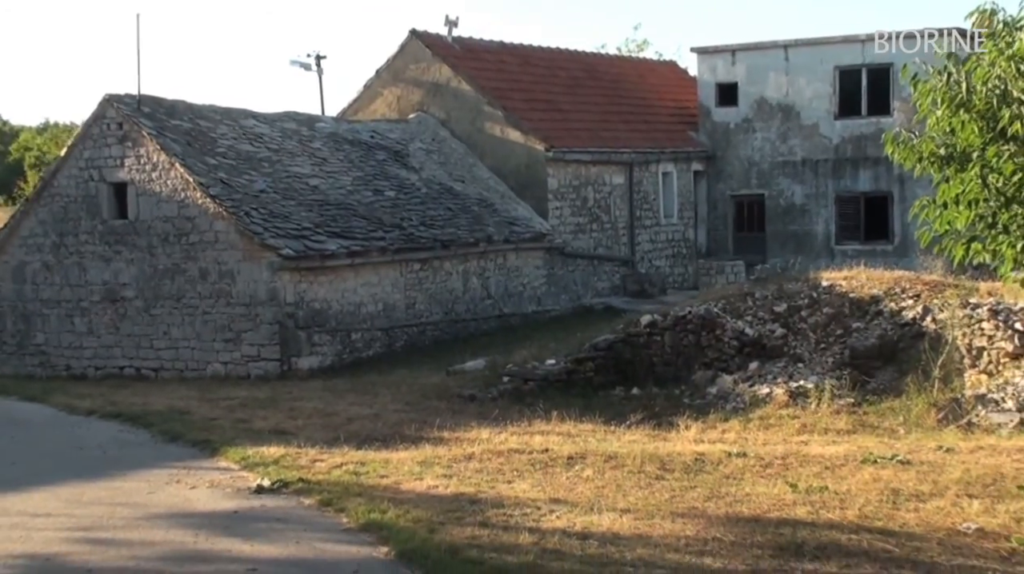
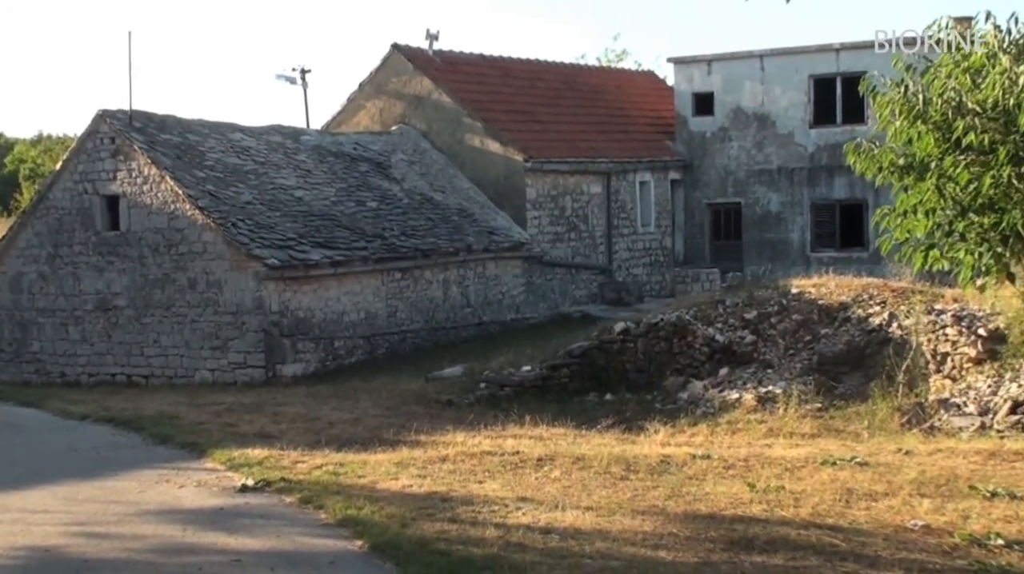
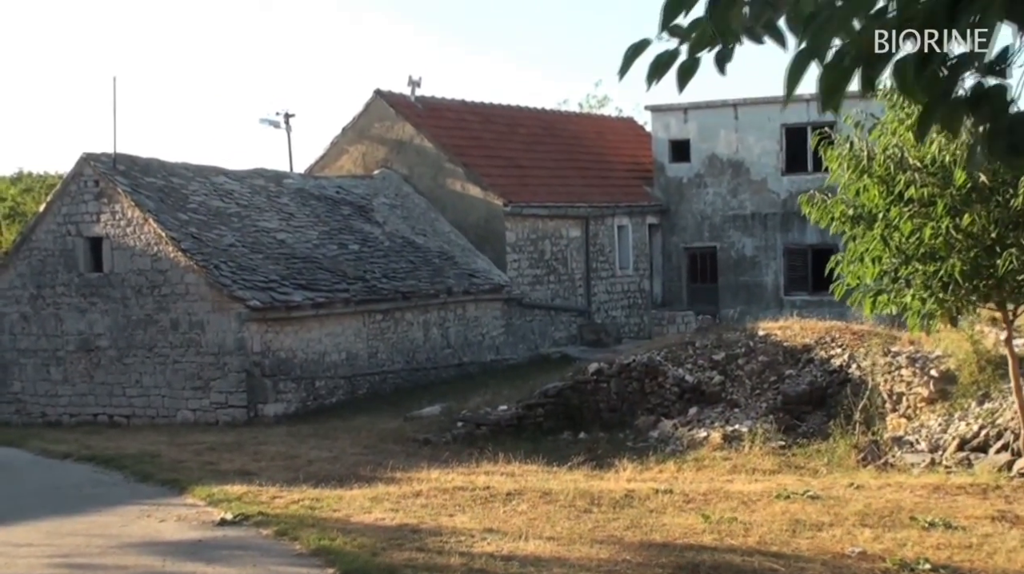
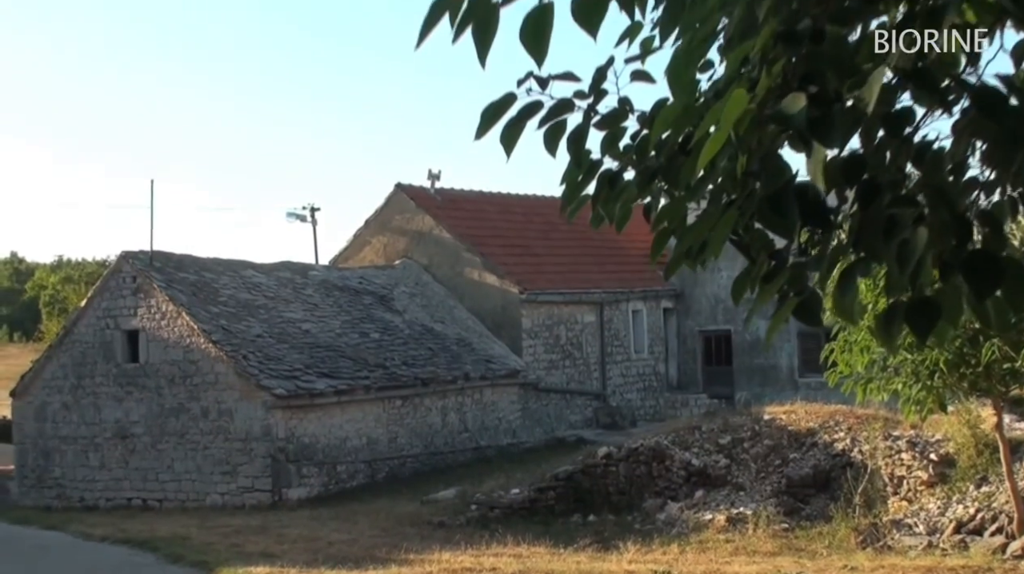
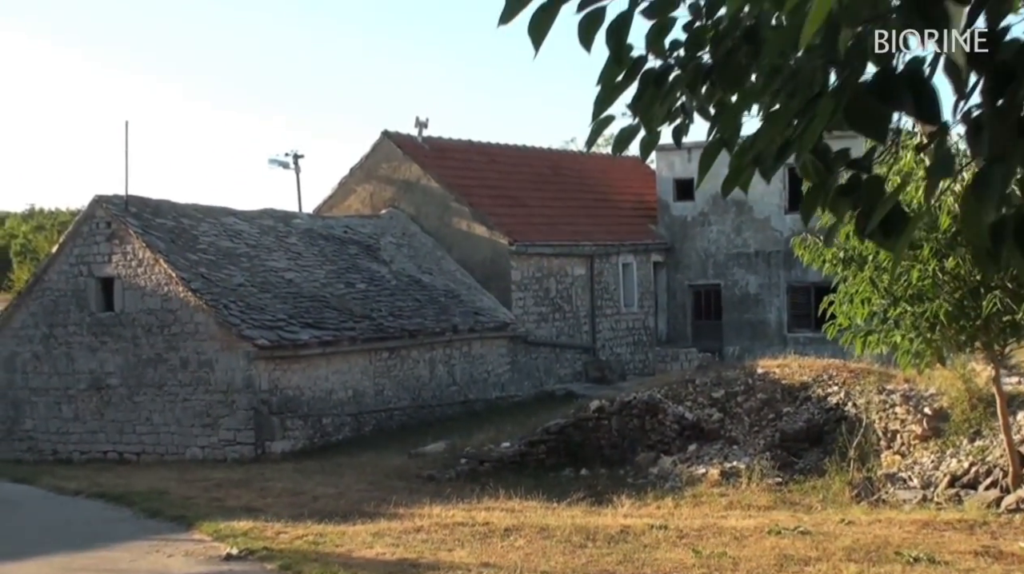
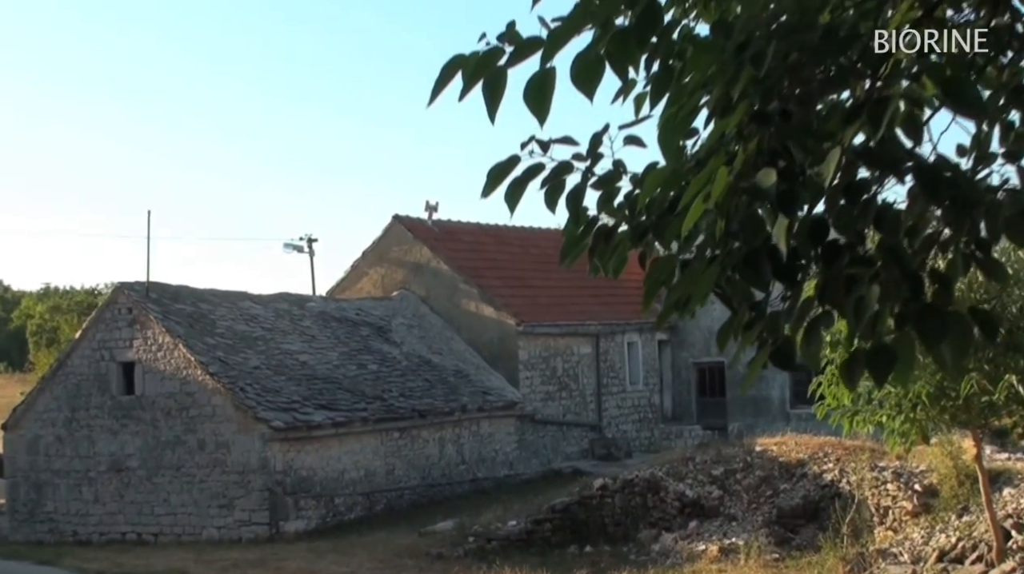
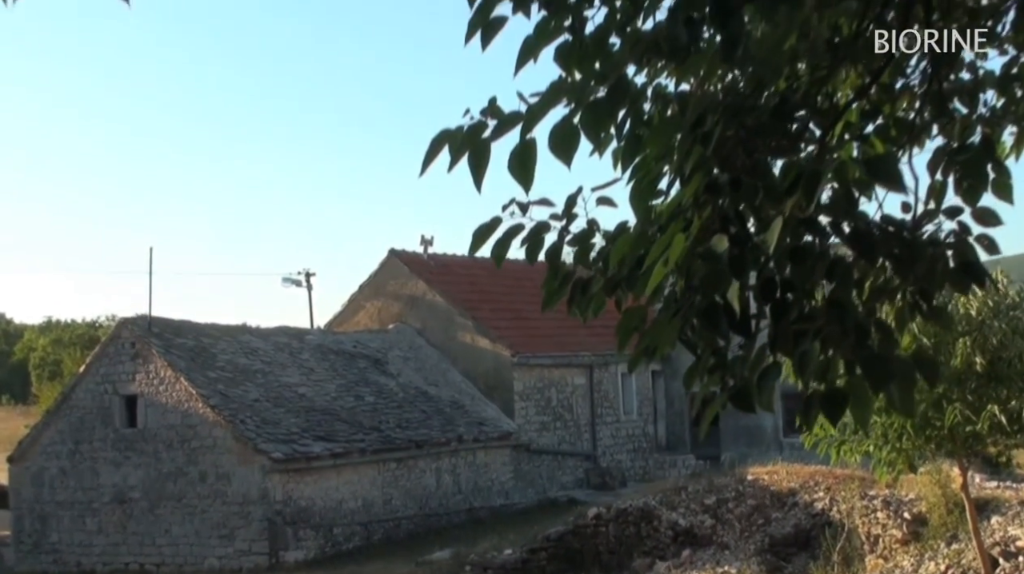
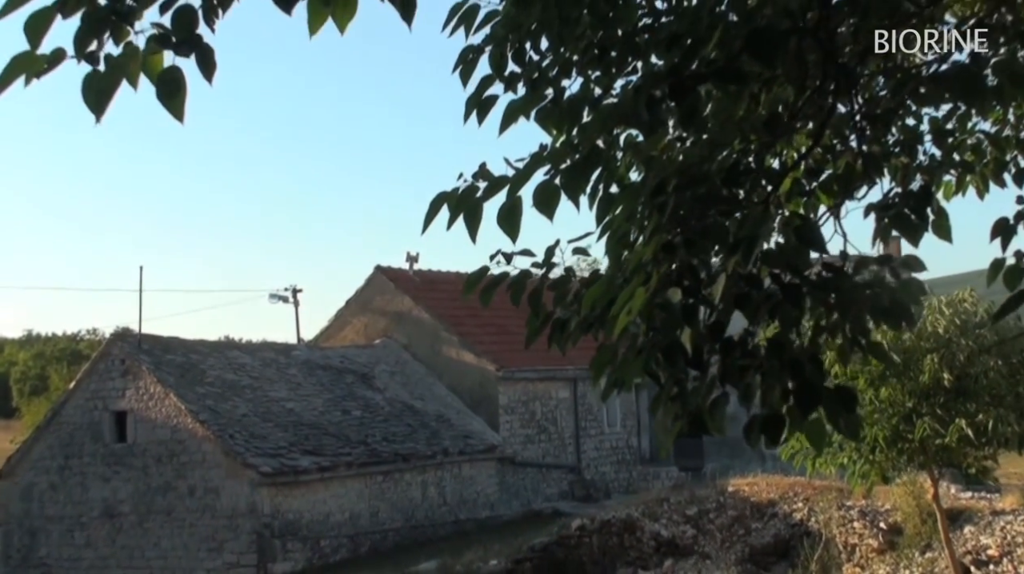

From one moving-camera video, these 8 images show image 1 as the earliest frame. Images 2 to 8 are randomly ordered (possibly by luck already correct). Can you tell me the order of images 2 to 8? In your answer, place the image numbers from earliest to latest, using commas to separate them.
2, 3, 5, 4, 6, 7, 8
